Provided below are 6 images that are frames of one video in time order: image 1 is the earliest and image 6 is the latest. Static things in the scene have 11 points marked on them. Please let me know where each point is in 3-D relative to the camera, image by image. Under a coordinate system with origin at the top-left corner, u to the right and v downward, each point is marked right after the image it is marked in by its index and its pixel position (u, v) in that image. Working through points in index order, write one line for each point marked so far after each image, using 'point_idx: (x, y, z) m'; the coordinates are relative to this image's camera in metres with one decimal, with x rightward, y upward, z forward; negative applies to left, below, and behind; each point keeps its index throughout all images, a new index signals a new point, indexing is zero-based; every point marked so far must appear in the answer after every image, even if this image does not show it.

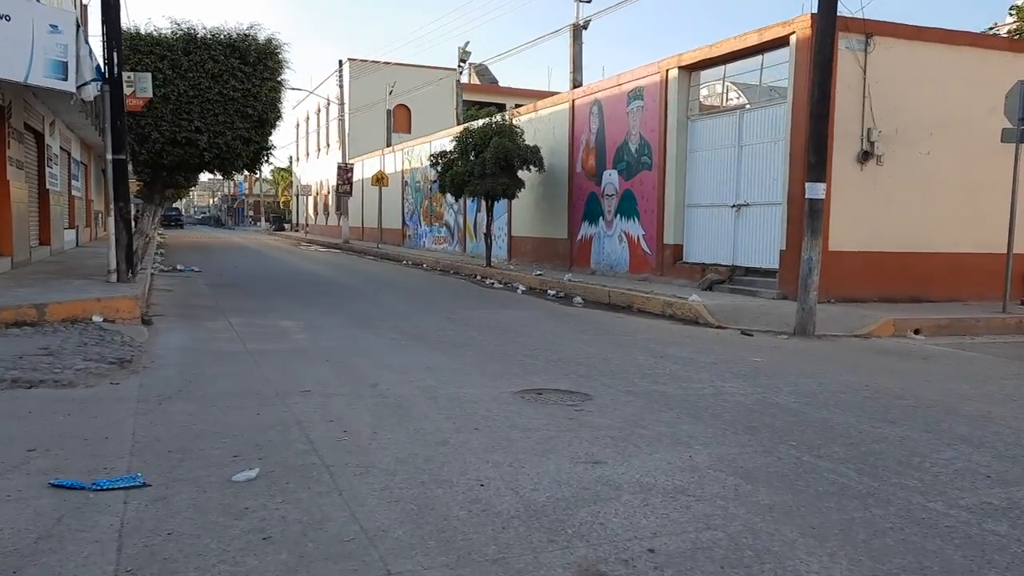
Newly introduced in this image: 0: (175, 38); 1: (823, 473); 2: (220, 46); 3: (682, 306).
0: (-6.0, +4.4, +15.3) m
1: (+1.8, -1.1, +4.9) m
2: (-5.3, +4.4, +15.6) m
3: (+2.7, -0.3, +13.4) m
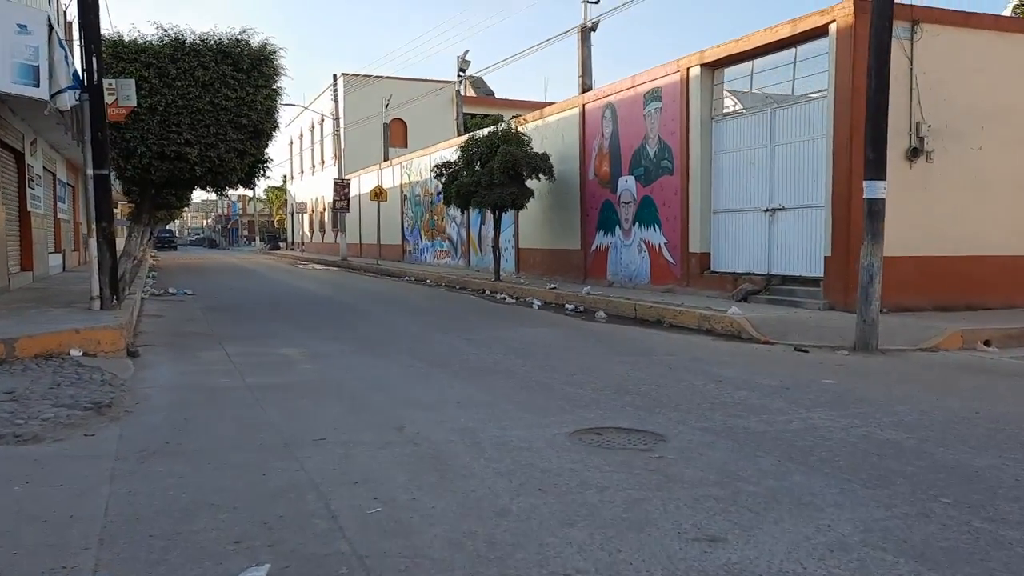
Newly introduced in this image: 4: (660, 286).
0: (-5.8, +4.0, +14.2) m
1: (+2.2, -1.1, +3.7) m
2: (-5.0, +4.0, +14.4) m
3: (+3.0, -0.5, +12.3) m
4: (+2.9, 0.0, +16.9) m
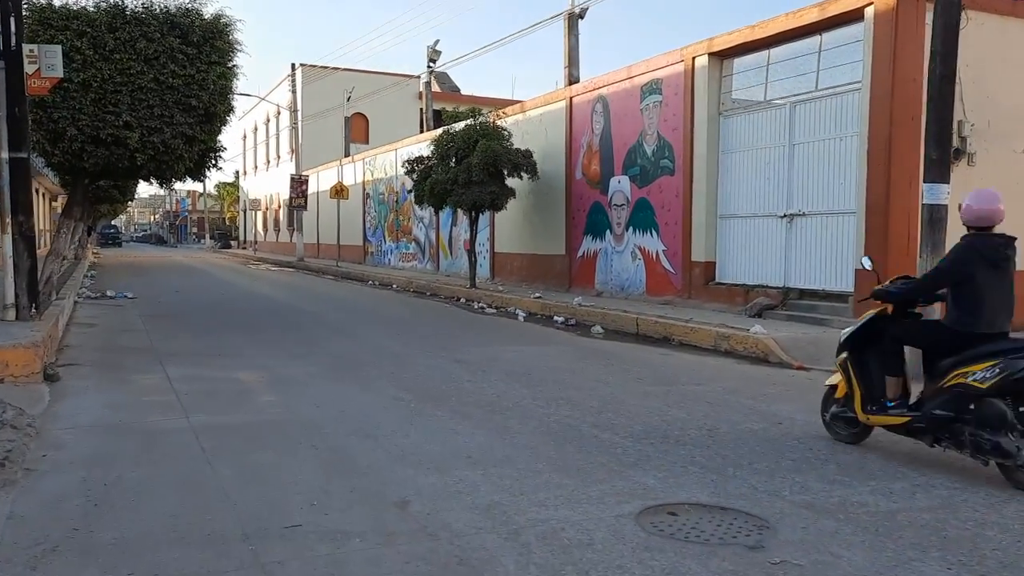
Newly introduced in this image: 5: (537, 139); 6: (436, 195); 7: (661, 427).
0: (-5.9, +3.9, +12.3) m
1: (+2.5, -1.3, +2.2) m
2: (-5.2, +3.9, +12.5) m
3: (+2.9, -0.7, +10.8) m
4: (+2.6, -0.2, +15.4) m
5: (+0.6, +3.4, +19.8) m
6: (-1.7, +2.1, +19.1) m
7: (+1.1, -1.1, +6.6) m
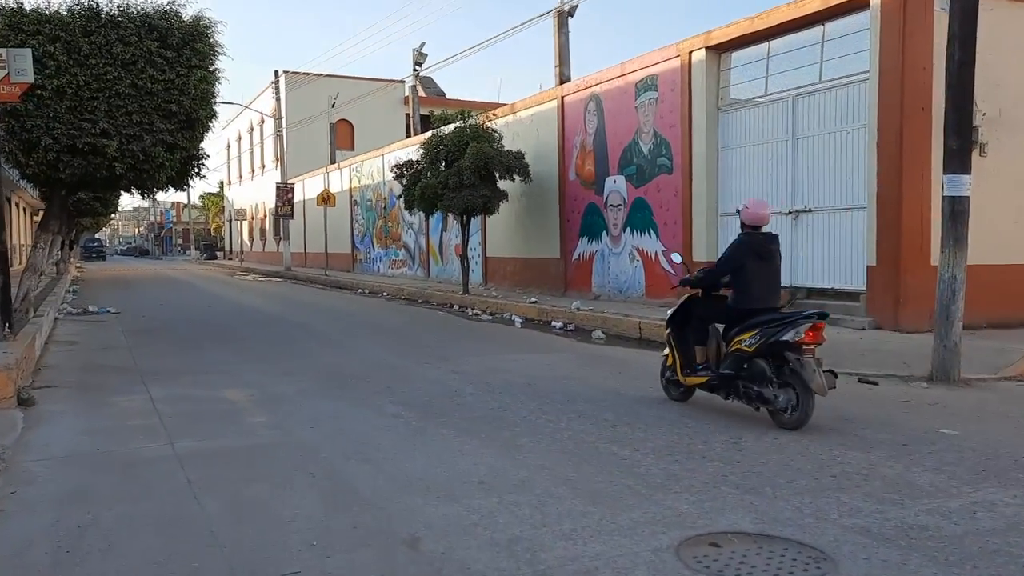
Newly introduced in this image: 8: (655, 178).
0: (-6.0, +3.7, +11.7) m
1: (+2.7, -1.3, +1.8) m
2: (-5.3, +3.7, +12.0) m
3: (+2.9, -0.7, +10.4) m
4: (+2.5, -0.2, +15.0) m
5: (+0.4, +3.3, +19.4) m
6: (-1.8, +1.9, +18.6) m
7: (+1.2, -1.1, +6.2) m
8: (+2.5, +1.9, +15.0) m
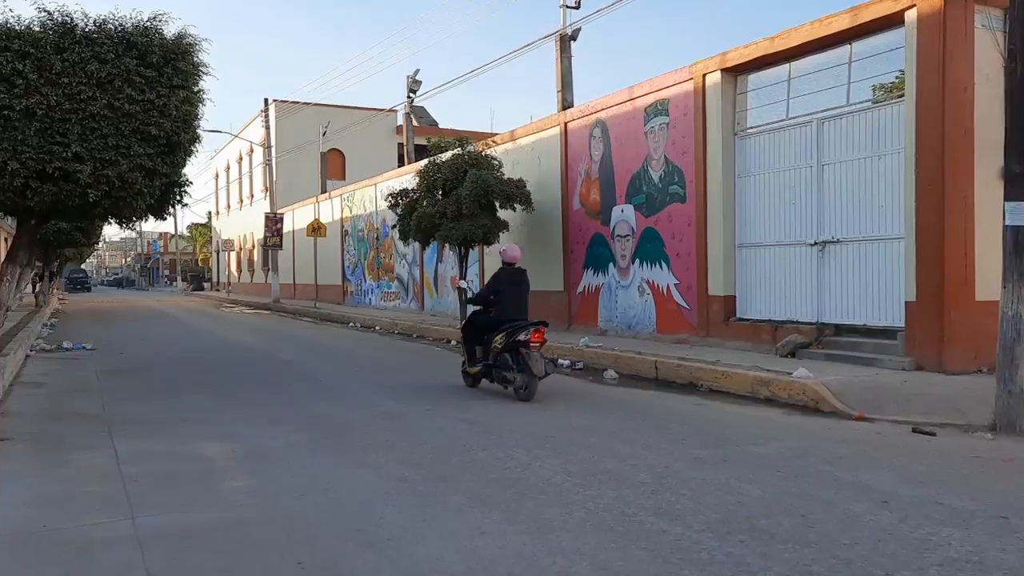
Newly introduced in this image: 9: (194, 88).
0: (-5.9, +3.2, +10.9) m
1: (+2.9, -1.4, +0.9) m
2: (-5.2, +3.2, +11.2) m
3: (+3.1, -1.1, +9.5) m
4: (+2.6, -0.8, +14.1) m
5: (+0.4, +2.6, +18.6) m
6: (-1.8, +1.2, +17.7) m
7: (+1.4, -1.4, +5.2) m
8: (+2.5, +1.3, +14.2) m
9: (-4.4, +2.8, +12.0) m
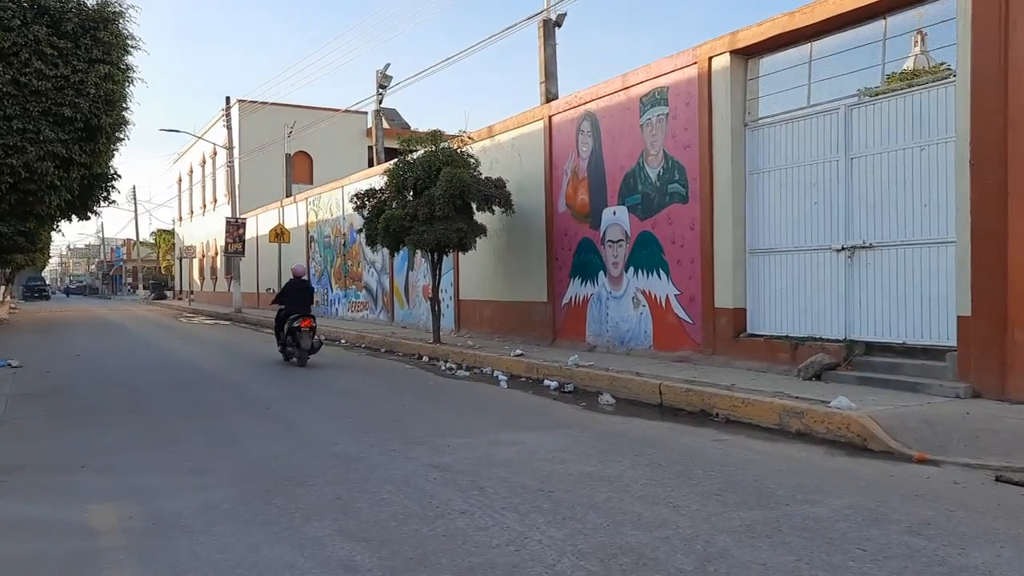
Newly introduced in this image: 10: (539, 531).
0: (-6.1, +3.1, +9.0) m
1: (+3.0, -1.4, -0.7) m
2: (-5.4, +3.1, +9.4) m
3: (+2.9, -1.2, +7.9) m
4: (+2.3, -0.9, +12.5) m
5: (-0.1, +2.4, +17.0) m
6: (-2.2, +1.0, +16.0) m
7: (+1.4, -1.4, +3.6) m
8: (+2.2, +1.2, +12.6) m
9: (-4.7, +2.7, +10.2) m
10: (+0.2, -1.4, +5.0) m
